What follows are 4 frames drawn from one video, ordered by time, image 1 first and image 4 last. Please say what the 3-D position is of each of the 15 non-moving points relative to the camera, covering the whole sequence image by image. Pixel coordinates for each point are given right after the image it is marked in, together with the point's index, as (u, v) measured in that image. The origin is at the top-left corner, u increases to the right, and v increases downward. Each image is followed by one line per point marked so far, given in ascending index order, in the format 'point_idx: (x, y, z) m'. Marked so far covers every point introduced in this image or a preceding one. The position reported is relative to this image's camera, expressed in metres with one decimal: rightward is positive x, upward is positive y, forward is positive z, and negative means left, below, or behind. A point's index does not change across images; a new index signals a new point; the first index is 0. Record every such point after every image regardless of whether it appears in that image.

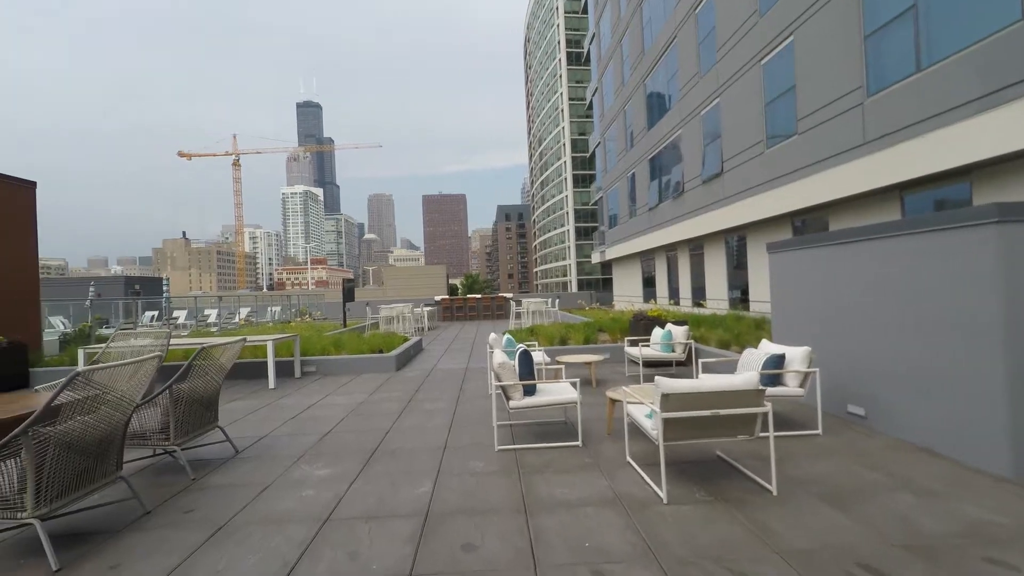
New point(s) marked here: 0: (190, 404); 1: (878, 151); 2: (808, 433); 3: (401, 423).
0: (-2.4, -0.9, +3.5) m
1: (+6.1, +2.3, +7.7) m
2: (+2.4, -1.2, +3.8) m
3: (-1.1, -1.4, +4.7) m
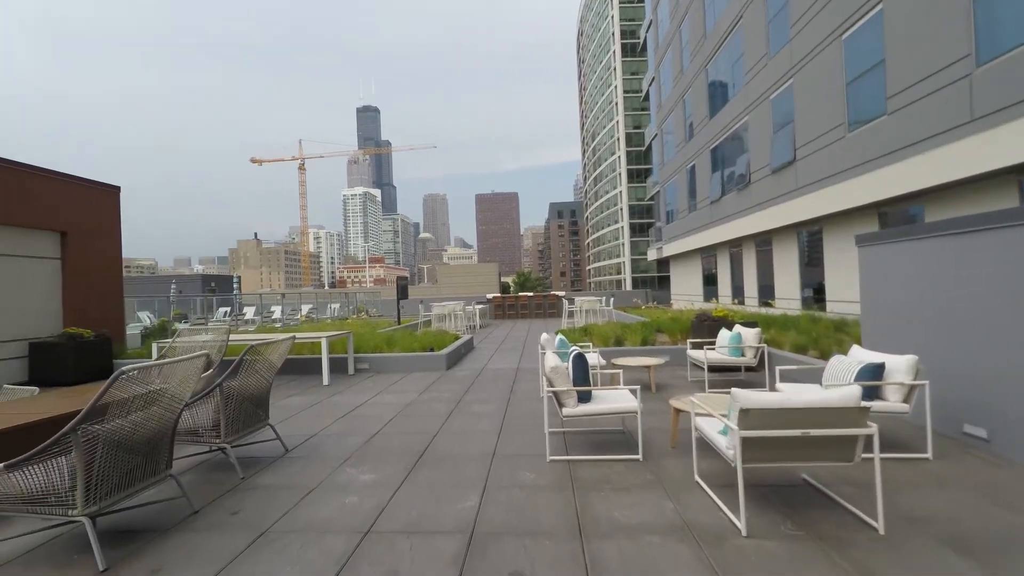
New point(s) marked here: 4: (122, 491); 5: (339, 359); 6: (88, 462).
0: (-2.1, -0.9, +3.5) m
1: (+6.9, +2.3, +6.7) m
2: (+2.8, -1.2, +3.2) m
3: (-0.6, -1.3, +4.5) m
4: (-2.1, -1.1, +2.5) m
5: (-2.8, -1.2, +7.6) m
6: (-2.1, -0.9, +2.3) m
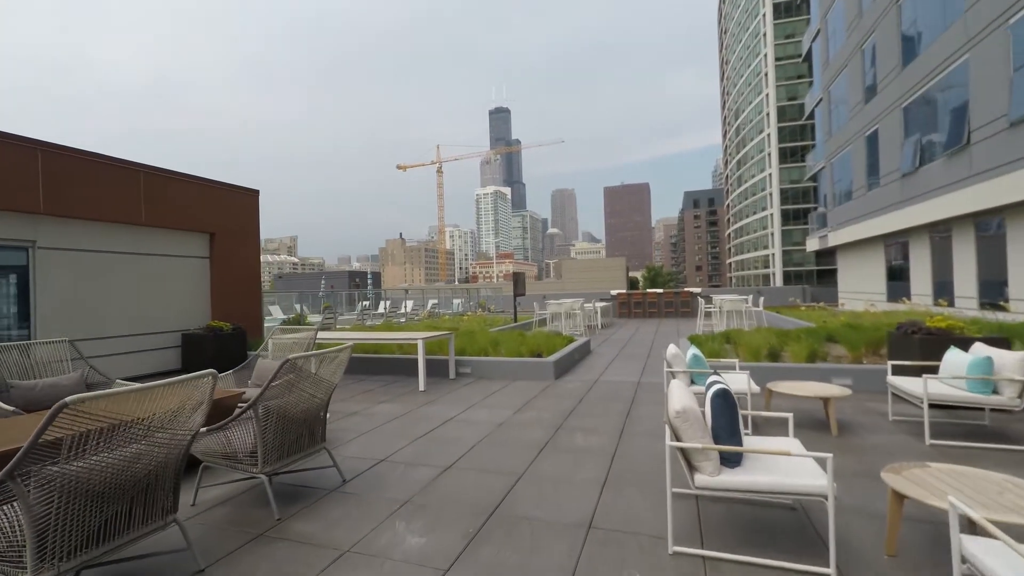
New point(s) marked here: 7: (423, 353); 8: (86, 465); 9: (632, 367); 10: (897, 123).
0: (-1.4, -0.9, +2.9) m
1: (+8.1, +2.3, +3.6) m
2: (+3.1, -1.2, +1.4) m
3: (+0.2, -1.3, +3.5) m
4: (-1.8, -1.1, +2.0) m
5: (-1.1, -1.1, +7.1) m
6: (-1.8, -0.9, +1.8) m
7: (-1.2, -0.9, +6.2) m
8: (-1.7, -0.7, +1.9) m
9: (+1.9, -1.3, +7.5) m
10: (+11.6, +5.0, +14.0) m
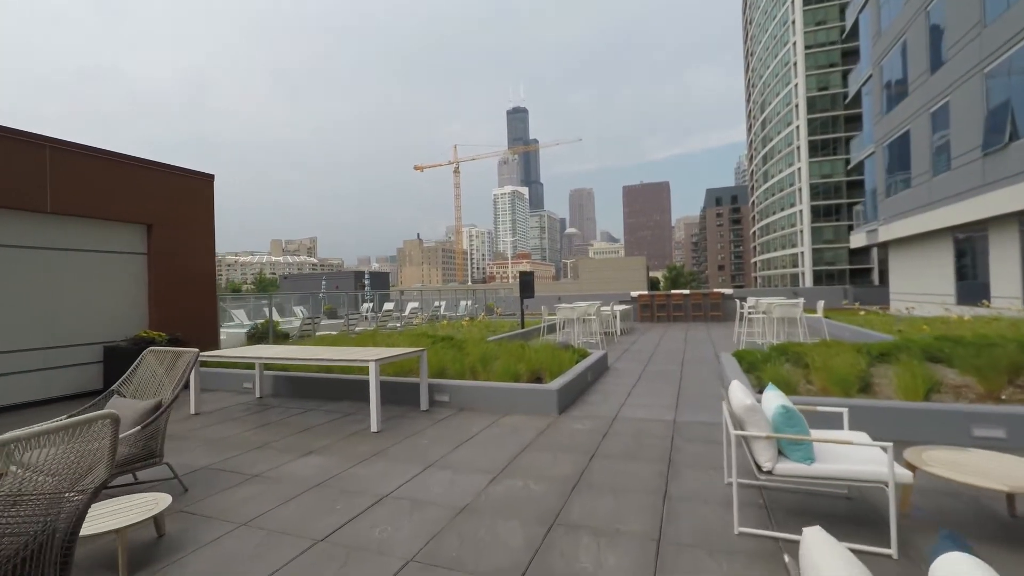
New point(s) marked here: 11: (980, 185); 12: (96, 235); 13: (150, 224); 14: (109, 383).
0: (-1.7, -0.9, +1.3) m
1: (+7.8, +2.3, +1.6) m
2: (+2.8, -1.2, -0.5) m
3: (0.0, -1.3, +1.8) m
4: (-2.1, -1.1, +0.3) m
5: (-1.2, -1.2, +5.5) m
6: (-2.1, -0.9, +0.2) m
7: (-1.3, -0.9, +4.6) m
8: (-2.0, -0.8, +0.3) m
9: (+1.8, -1.3, +5.7) m
10: (+11.7, +4.9, +11.8) m
11: (+11.6, +2.5, +11.6) m
12: (-6.1, +0.8, +6.9) m
13: (-5.7, +1.0, +7.4) m
14: (-5.7, -1.3, +6.6) m
